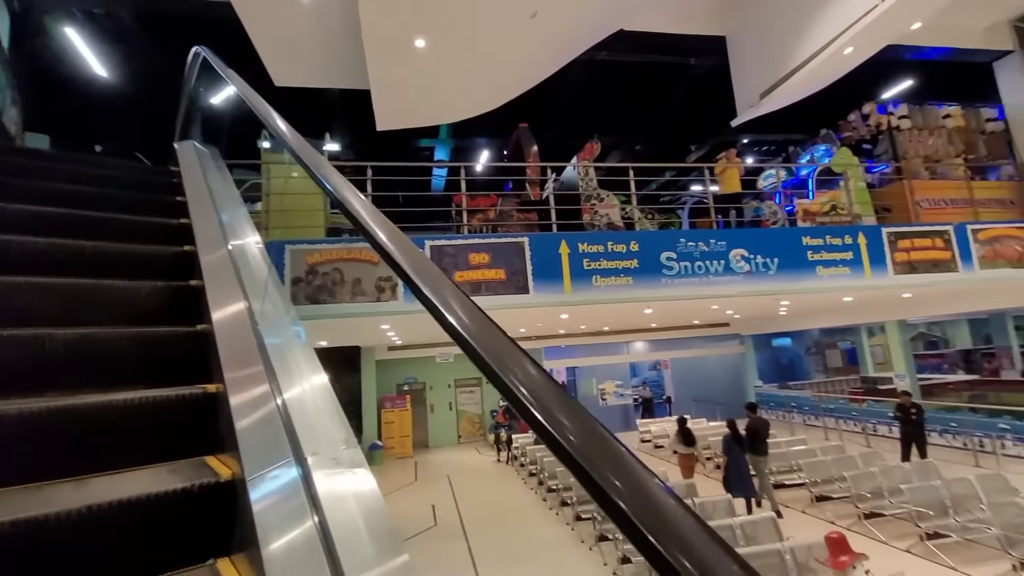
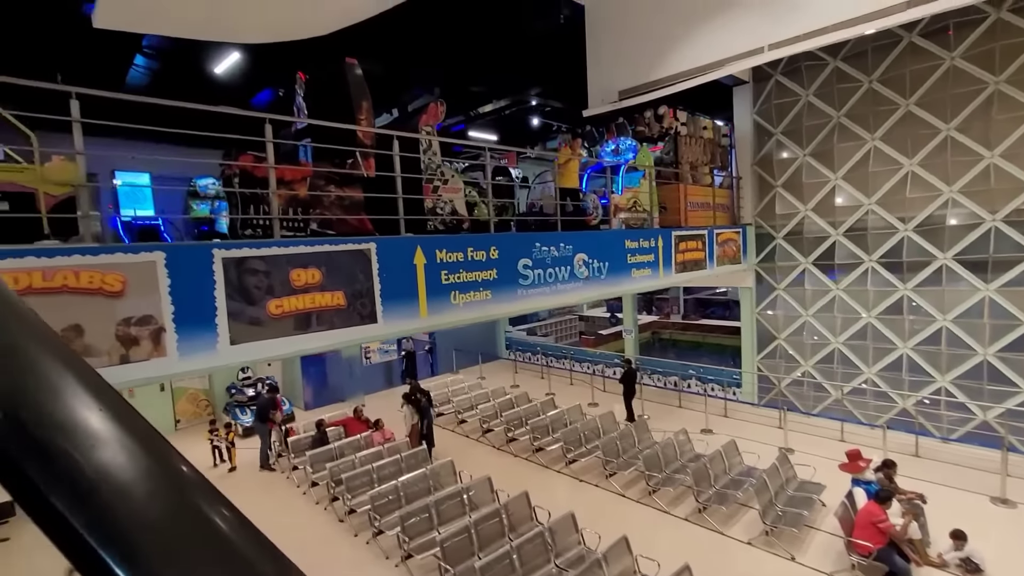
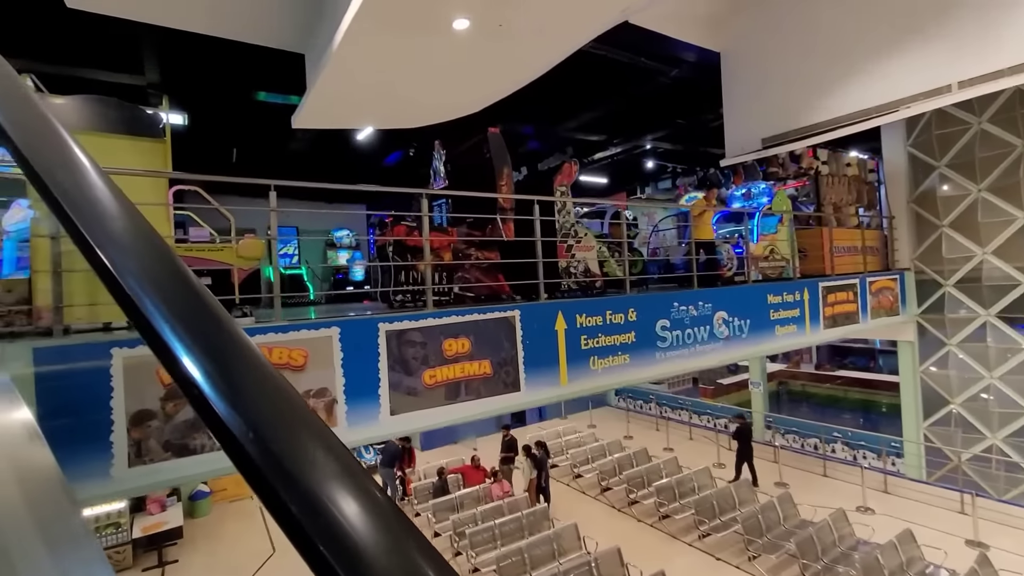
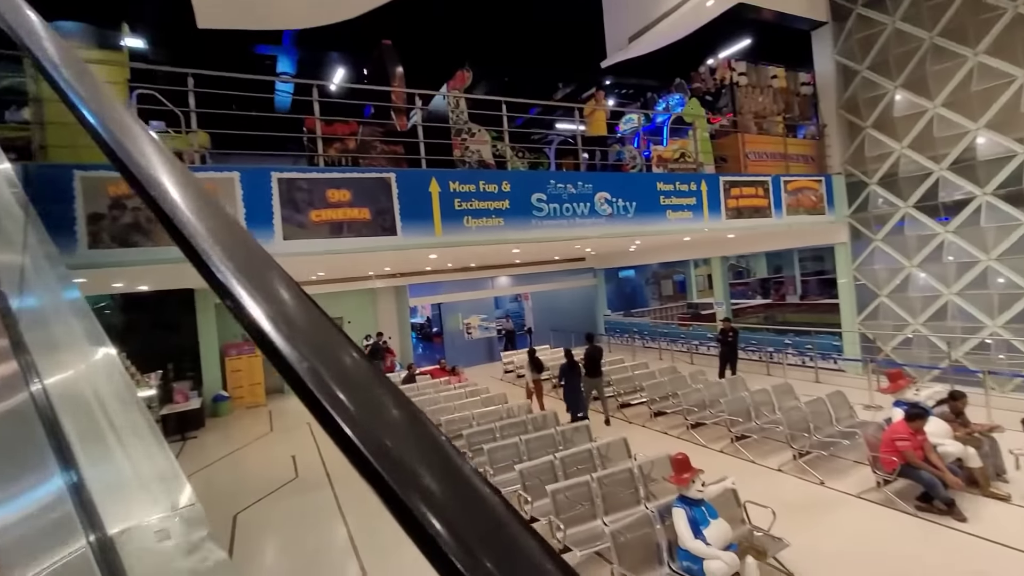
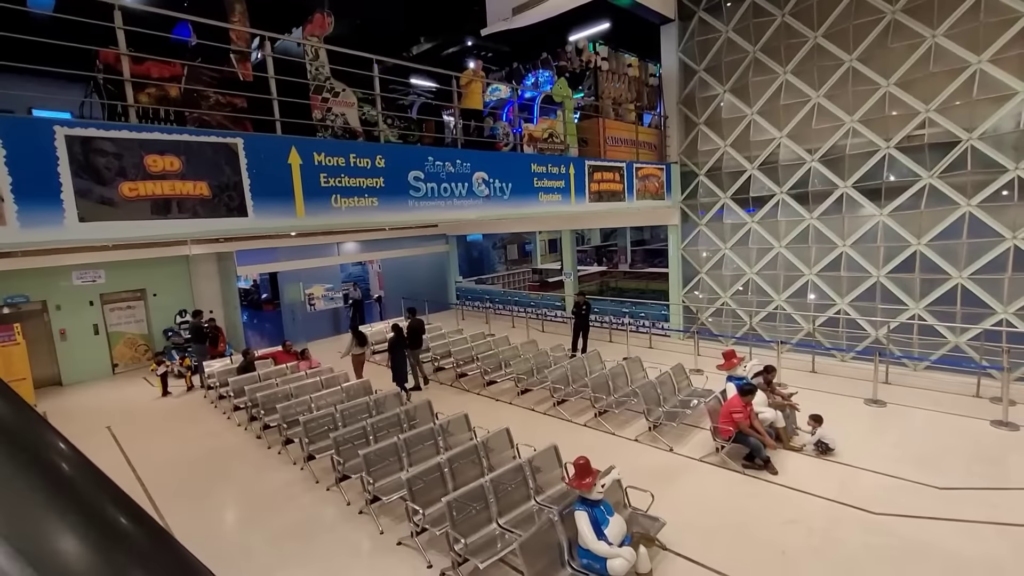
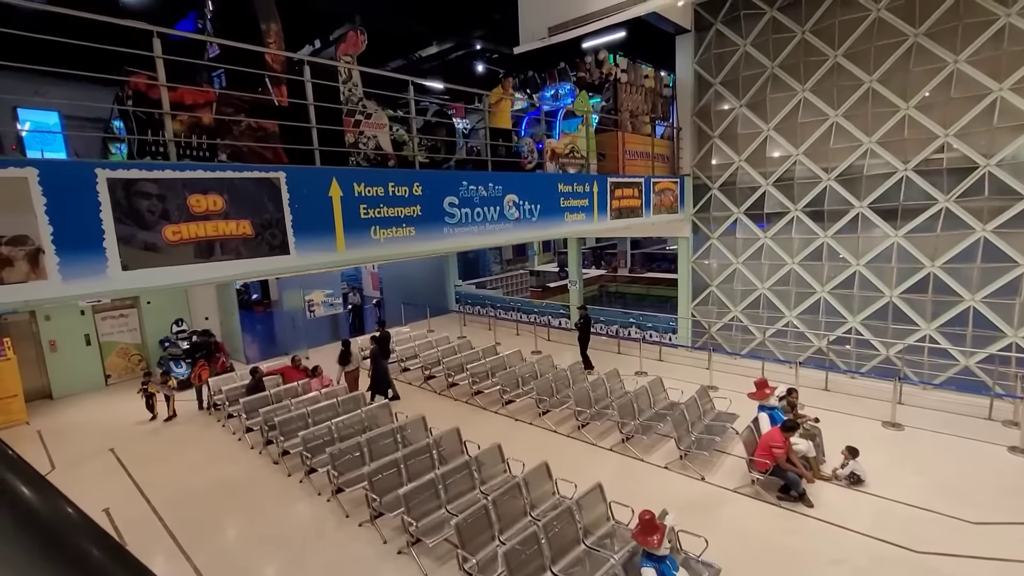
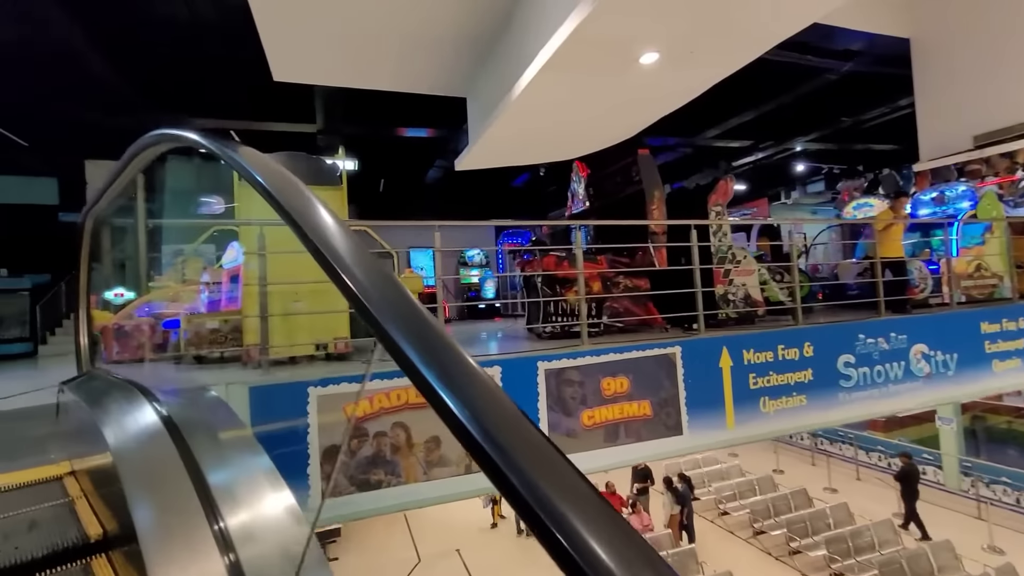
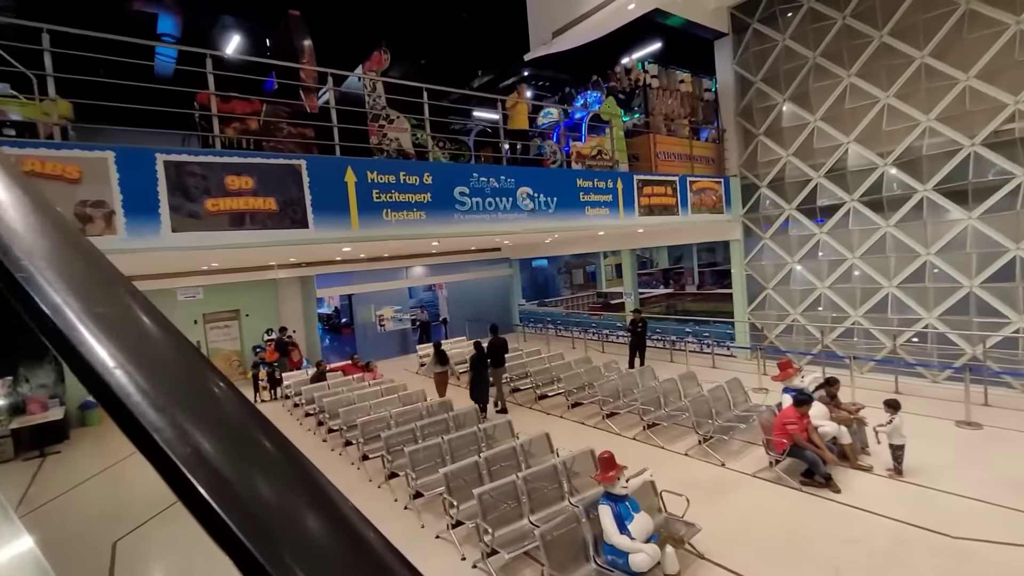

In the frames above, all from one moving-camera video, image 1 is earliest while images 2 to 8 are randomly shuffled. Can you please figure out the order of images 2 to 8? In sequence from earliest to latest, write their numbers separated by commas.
4, 8, 5, 6, 2, 3, 7
